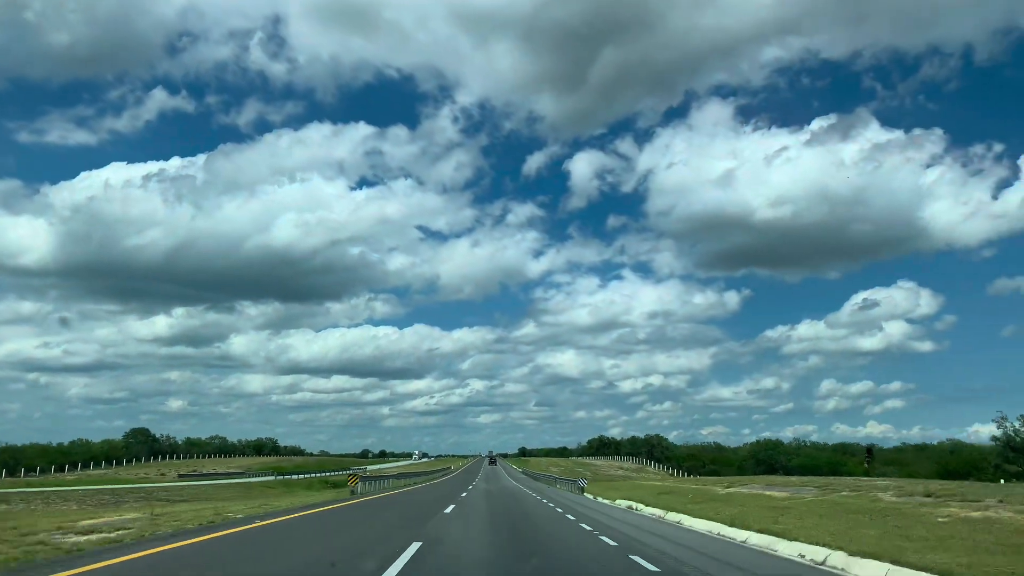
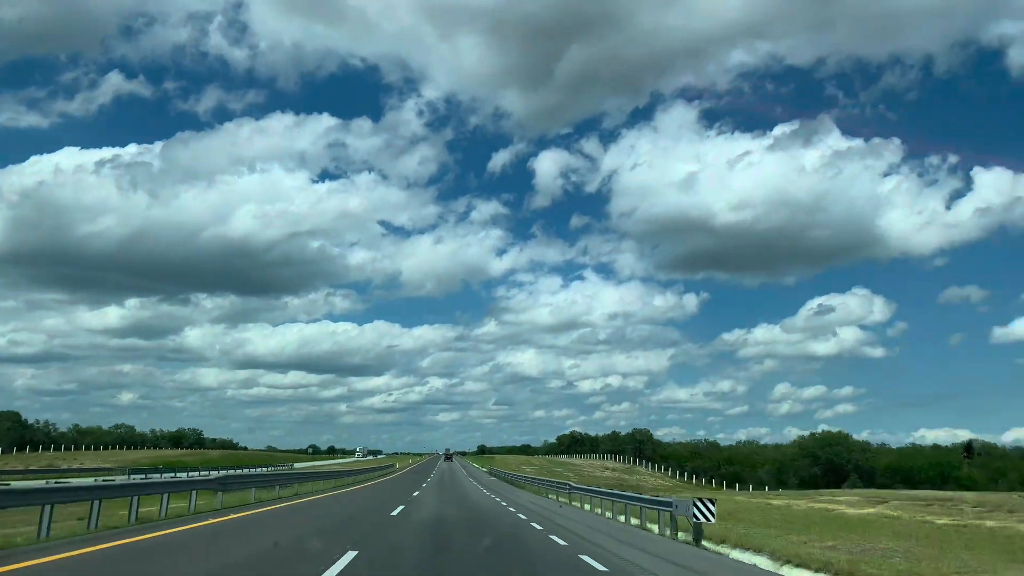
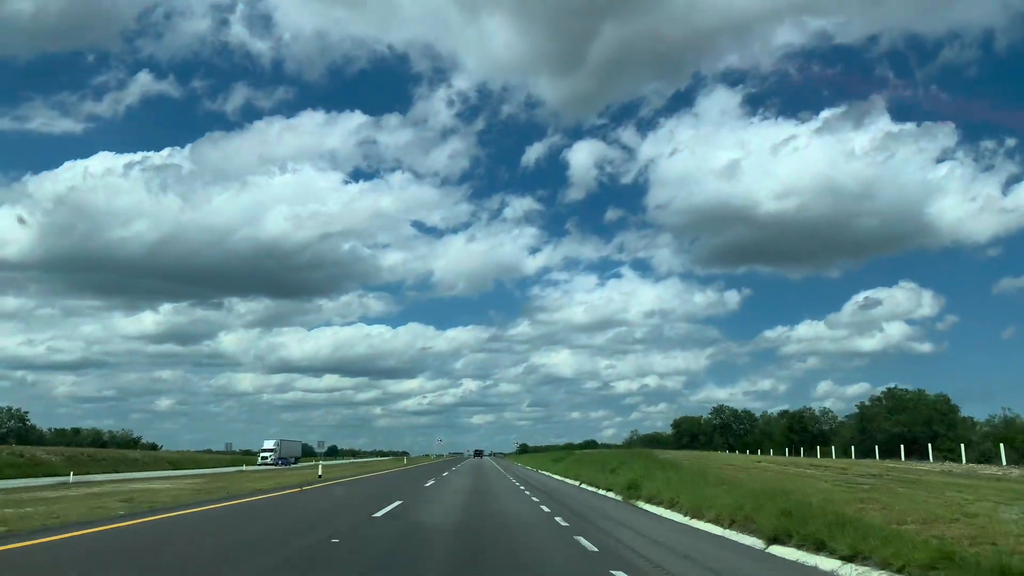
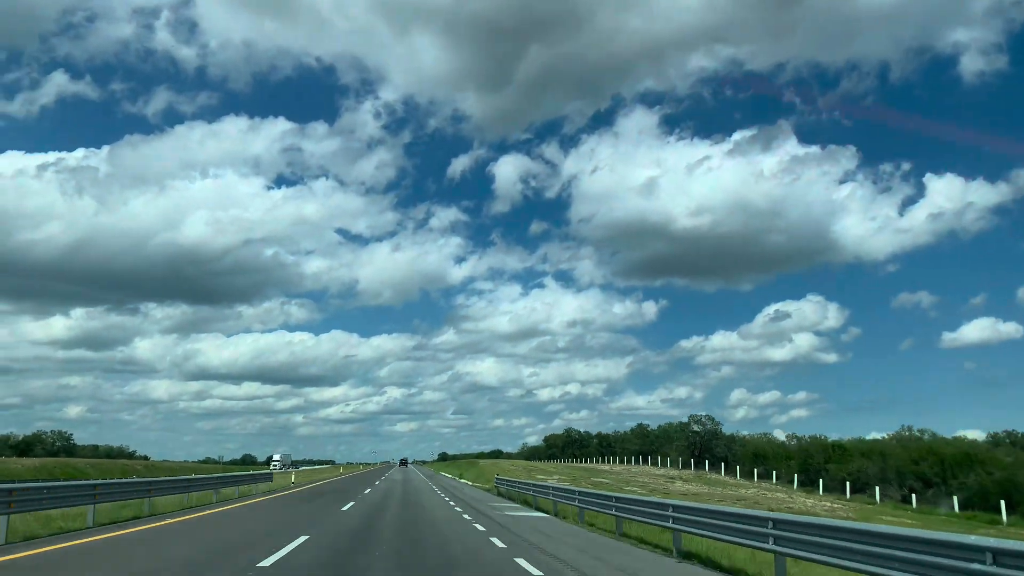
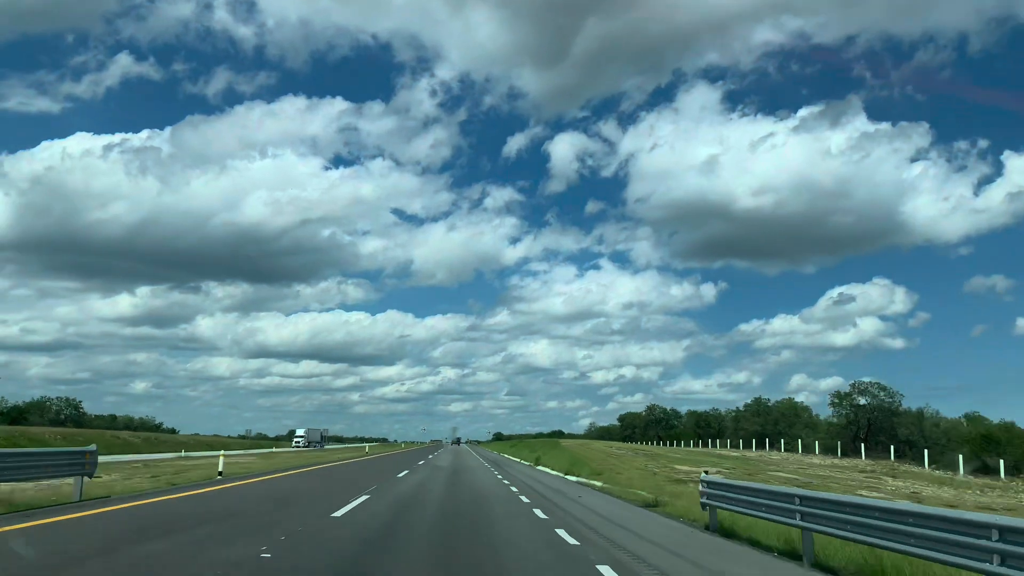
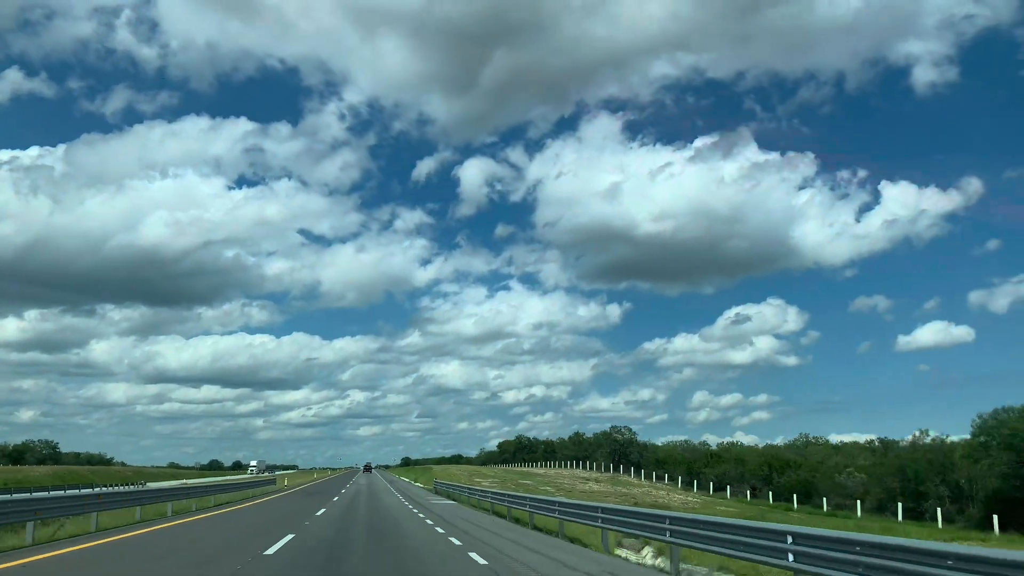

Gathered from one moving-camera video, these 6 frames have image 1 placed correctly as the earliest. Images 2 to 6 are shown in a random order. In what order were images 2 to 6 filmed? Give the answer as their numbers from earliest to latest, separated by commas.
2, 6, 4, 5, 3
